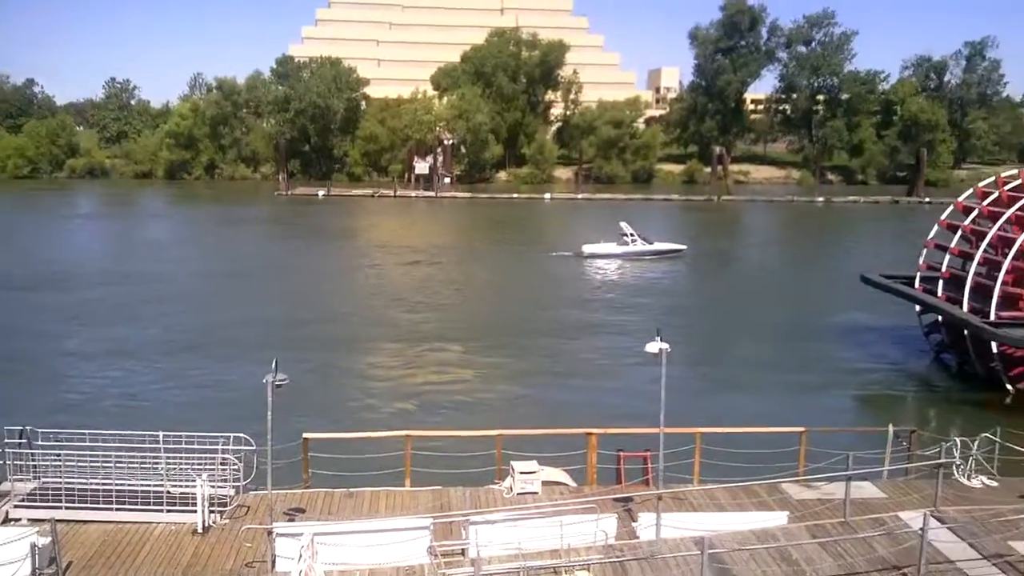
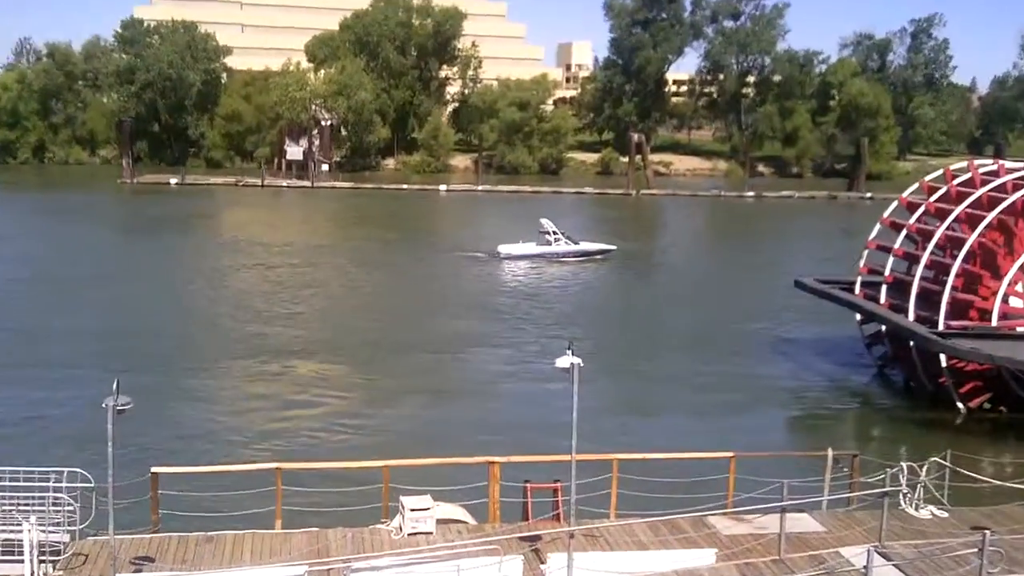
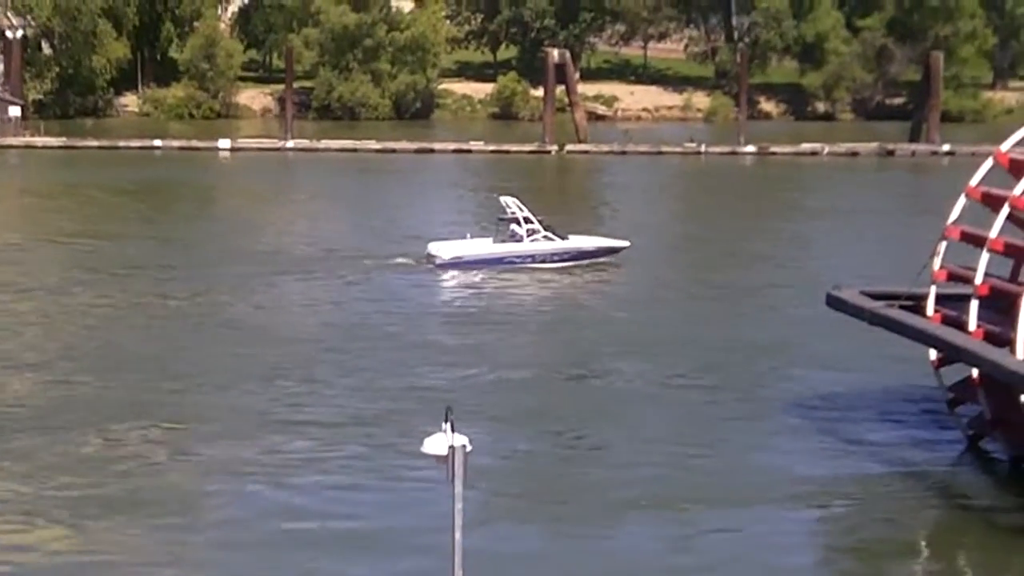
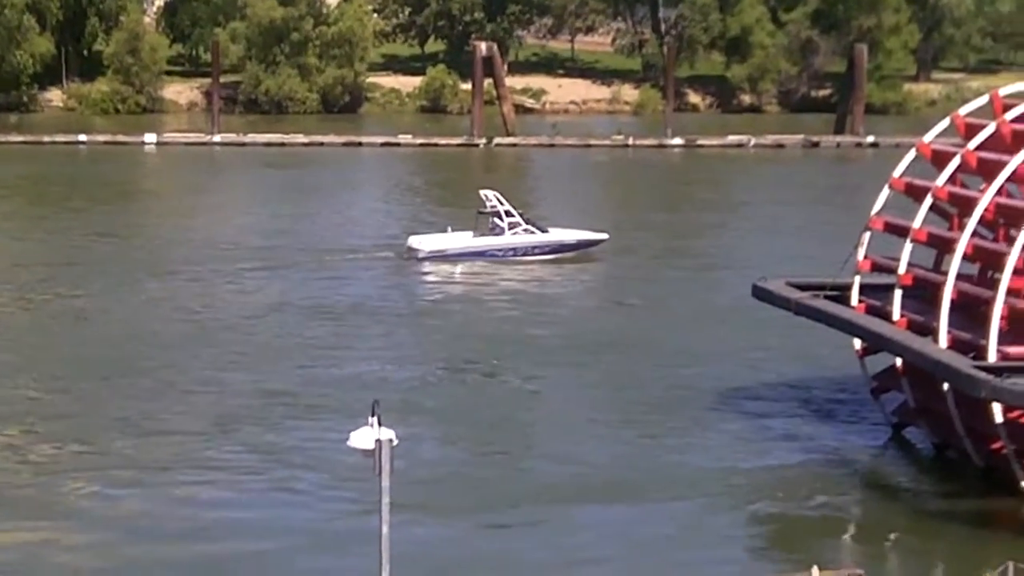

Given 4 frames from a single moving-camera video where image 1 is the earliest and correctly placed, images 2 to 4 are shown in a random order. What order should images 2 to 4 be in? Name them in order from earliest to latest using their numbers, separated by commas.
2, 3, 4
